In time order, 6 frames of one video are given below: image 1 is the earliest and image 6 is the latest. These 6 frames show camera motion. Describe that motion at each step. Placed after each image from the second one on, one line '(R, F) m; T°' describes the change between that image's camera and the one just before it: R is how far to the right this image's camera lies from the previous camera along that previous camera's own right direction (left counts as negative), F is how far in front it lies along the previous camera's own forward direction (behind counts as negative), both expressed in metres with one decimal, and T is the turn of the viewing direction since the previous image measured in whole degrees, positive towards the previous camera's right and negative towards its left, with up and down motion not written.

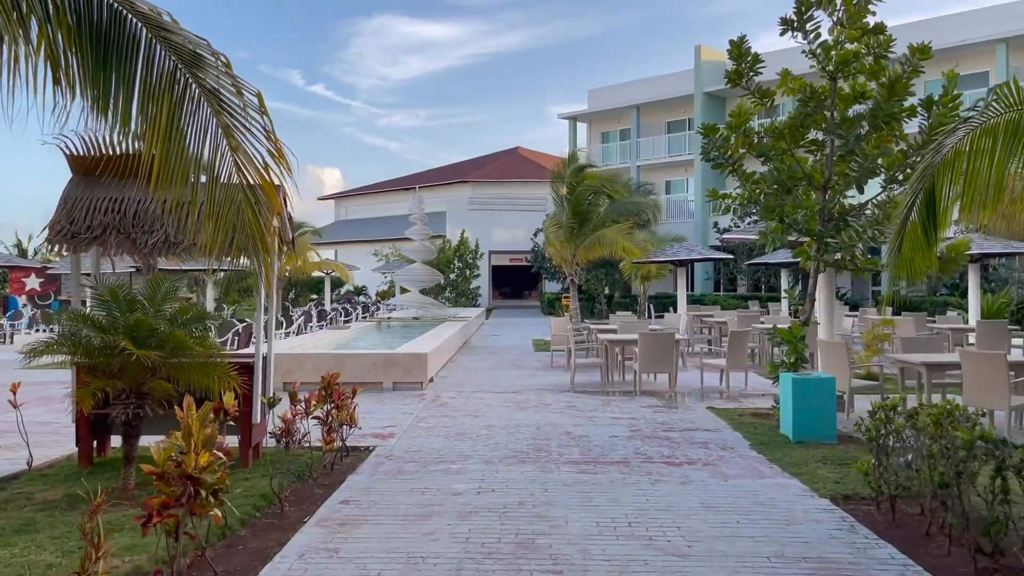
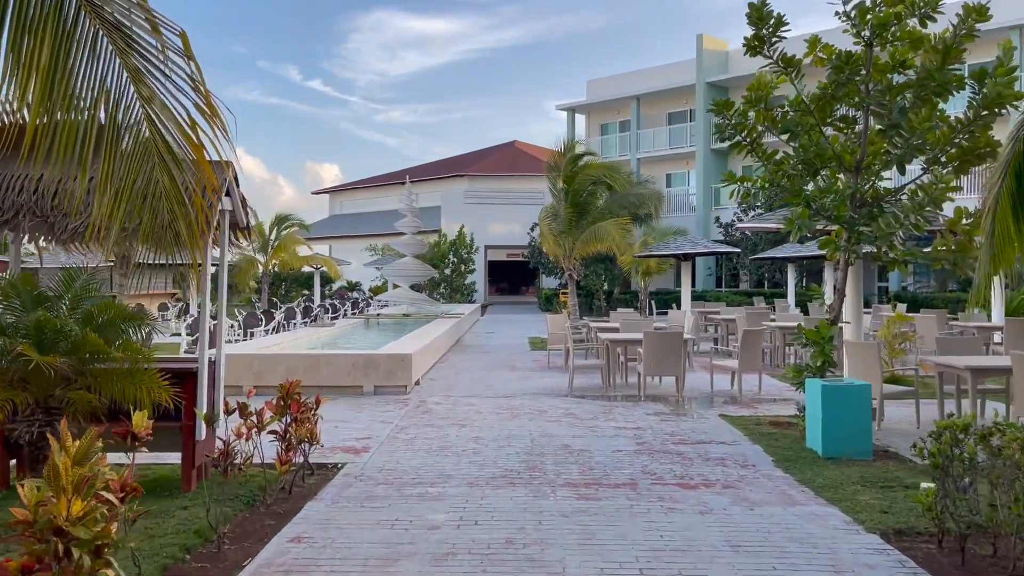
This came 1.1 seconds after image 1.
(+0.1, +1.0) m; 0°
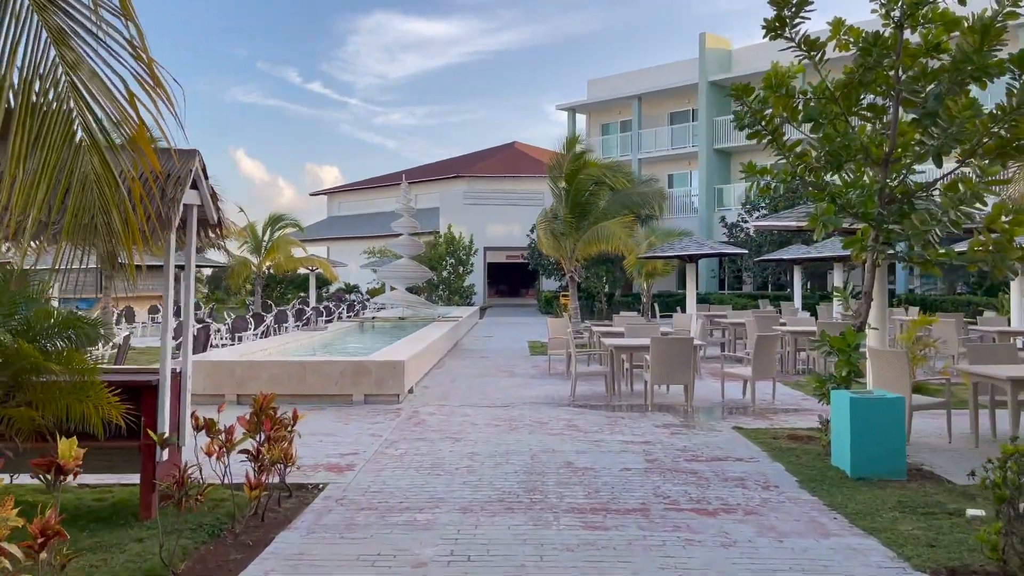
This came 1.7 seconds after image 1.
(0.0, +0.6) m; 0°
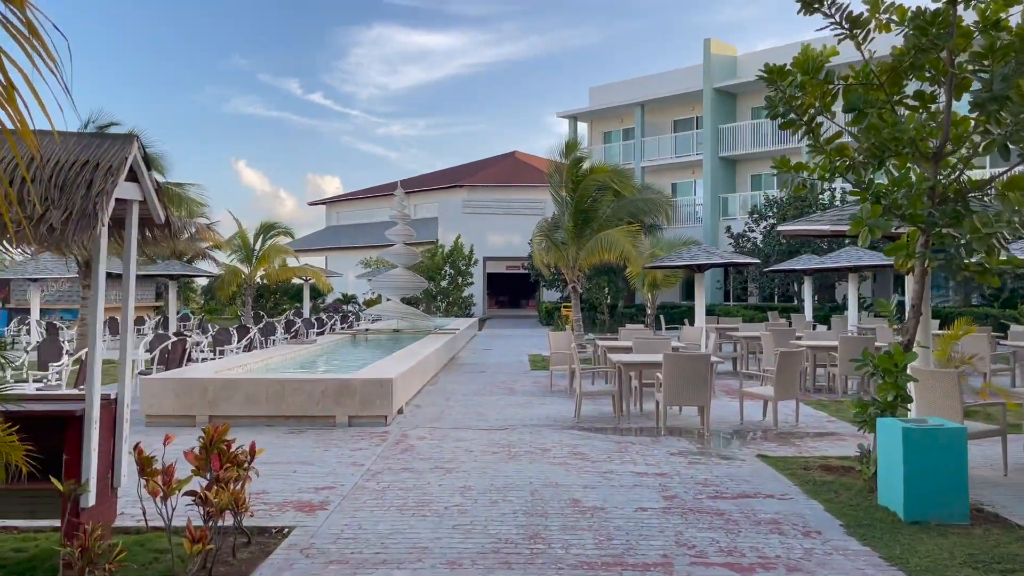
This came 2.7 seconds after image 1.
(0.0, +0.9) m; 0°
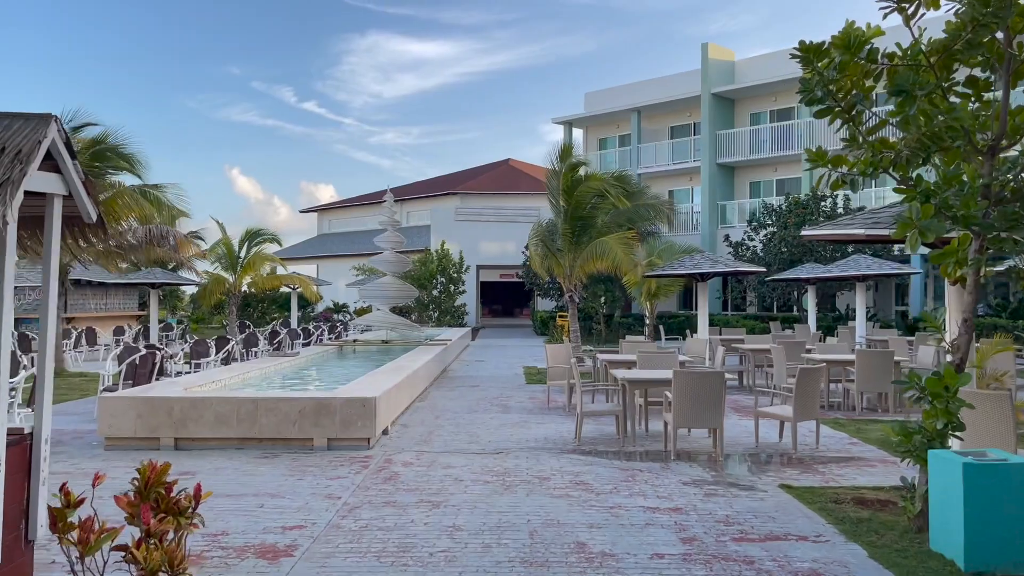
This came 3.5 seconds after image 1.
(0.0, +0.8) m; 0°
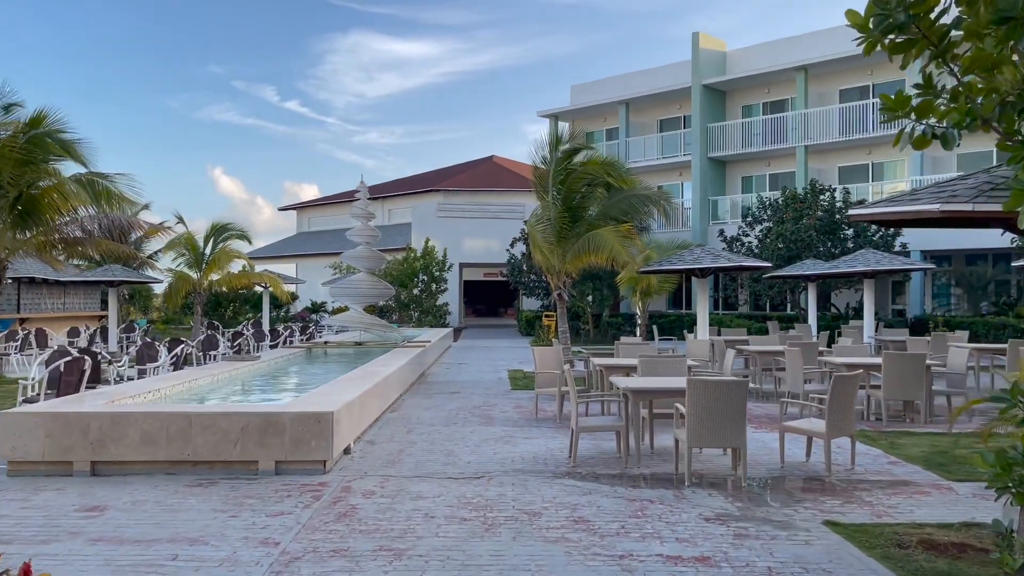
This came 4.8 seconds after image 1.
(0.0, +1.3) m; +1°
